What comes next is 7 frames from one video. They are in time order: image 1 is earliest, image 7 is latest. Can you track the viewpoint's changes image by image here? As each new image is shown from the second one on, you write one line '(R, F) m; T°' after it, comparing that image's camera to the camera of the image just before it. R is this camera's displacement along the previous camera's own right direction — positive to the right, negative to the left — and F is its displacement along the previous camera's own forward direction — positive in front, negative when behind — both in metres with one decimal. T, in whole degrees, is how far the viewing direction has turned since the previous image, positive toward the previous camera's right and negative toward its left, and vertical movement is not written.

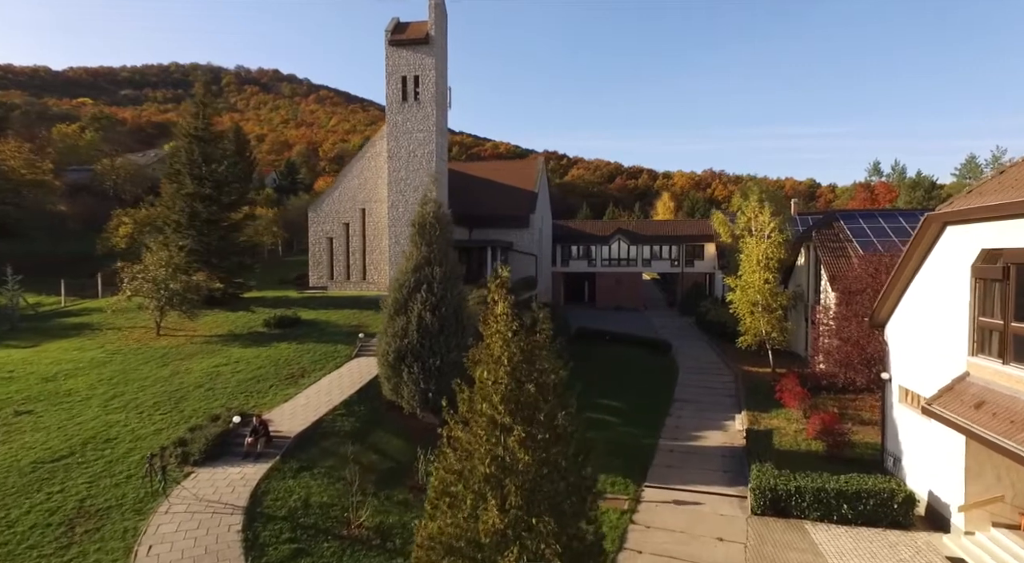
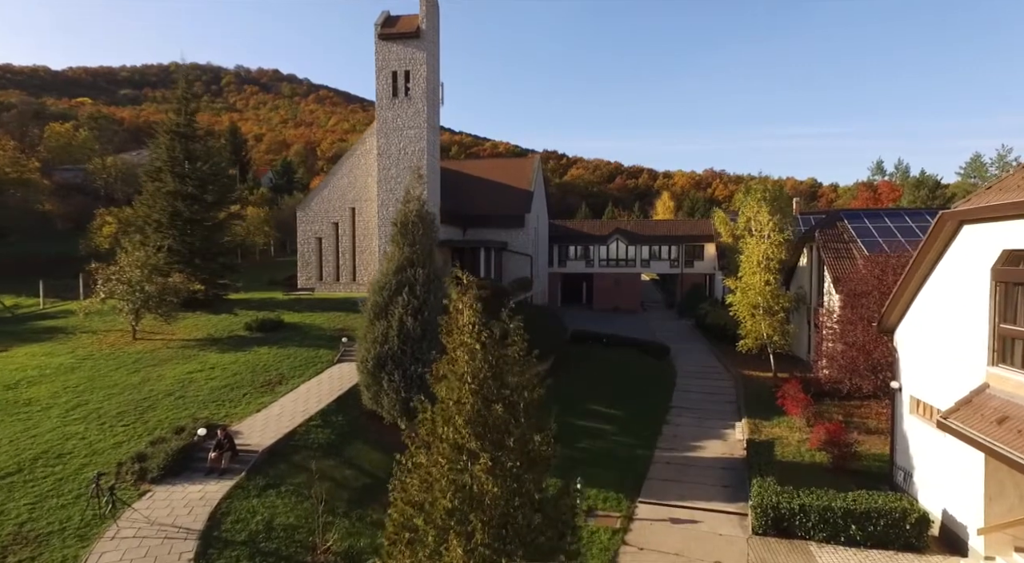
(+0.4, +0.9) m; 0°
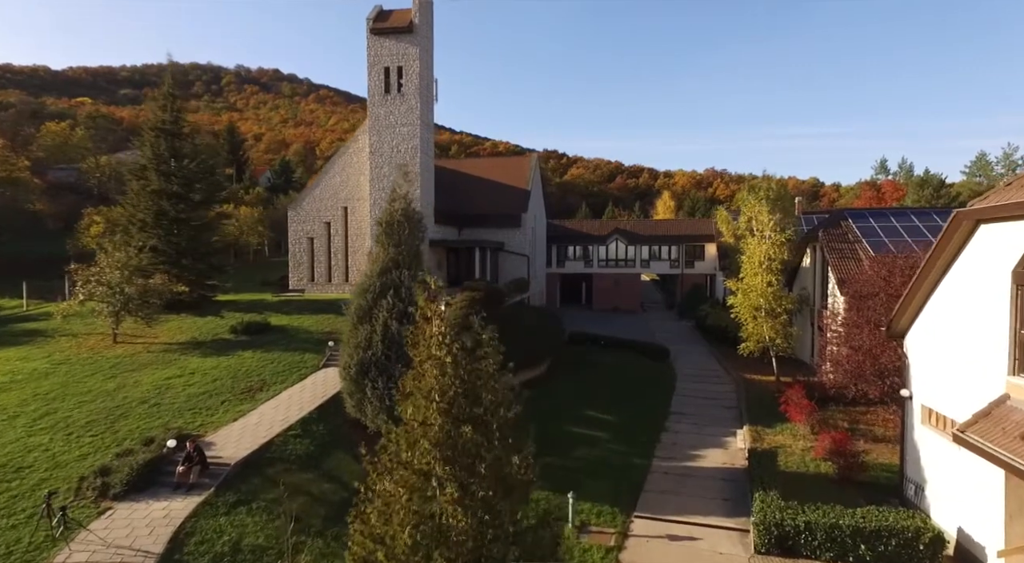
(+0.3, +0.7) m; 0°
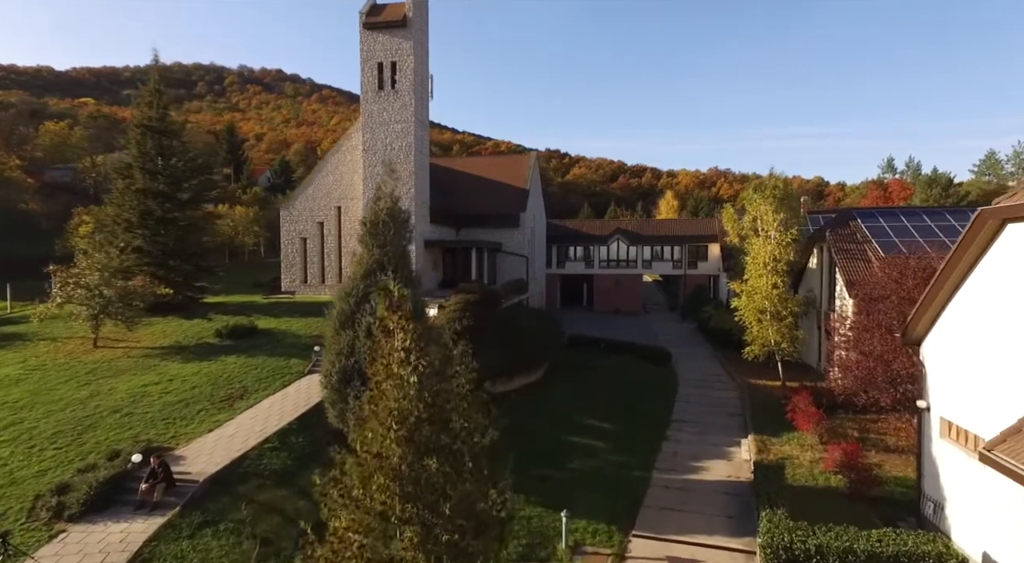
(+0.3, +0.8) m; 0°
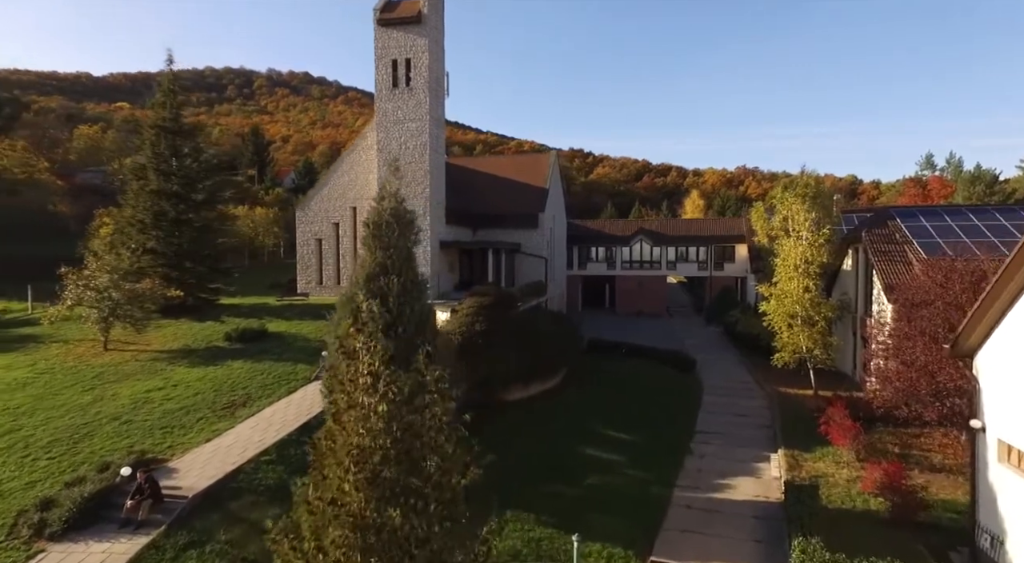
(+0.3, +0.9) m; -2°
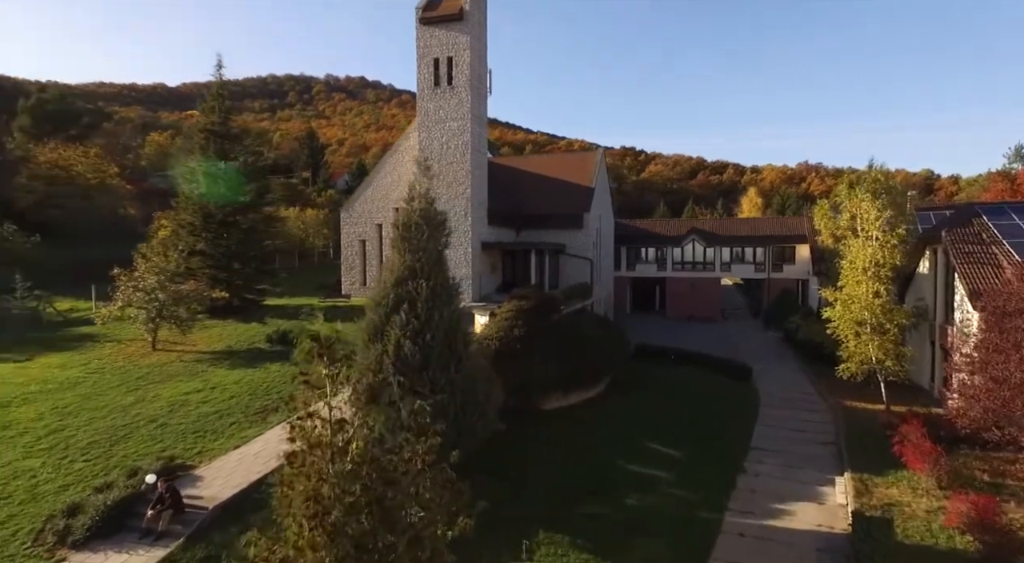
(+0.3, +0.8) m; -5°
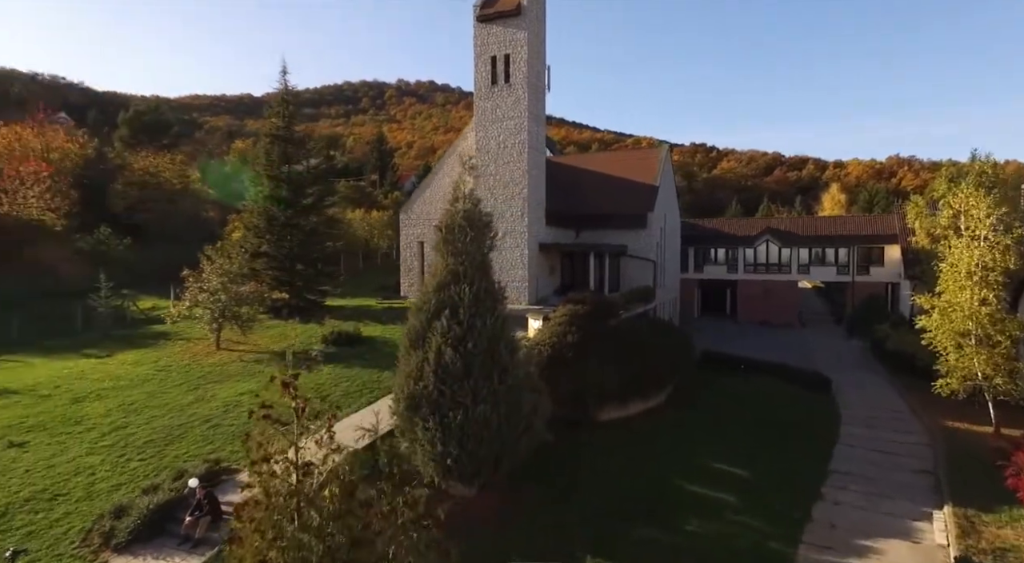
(+0.4, +0.8) m; -6°
